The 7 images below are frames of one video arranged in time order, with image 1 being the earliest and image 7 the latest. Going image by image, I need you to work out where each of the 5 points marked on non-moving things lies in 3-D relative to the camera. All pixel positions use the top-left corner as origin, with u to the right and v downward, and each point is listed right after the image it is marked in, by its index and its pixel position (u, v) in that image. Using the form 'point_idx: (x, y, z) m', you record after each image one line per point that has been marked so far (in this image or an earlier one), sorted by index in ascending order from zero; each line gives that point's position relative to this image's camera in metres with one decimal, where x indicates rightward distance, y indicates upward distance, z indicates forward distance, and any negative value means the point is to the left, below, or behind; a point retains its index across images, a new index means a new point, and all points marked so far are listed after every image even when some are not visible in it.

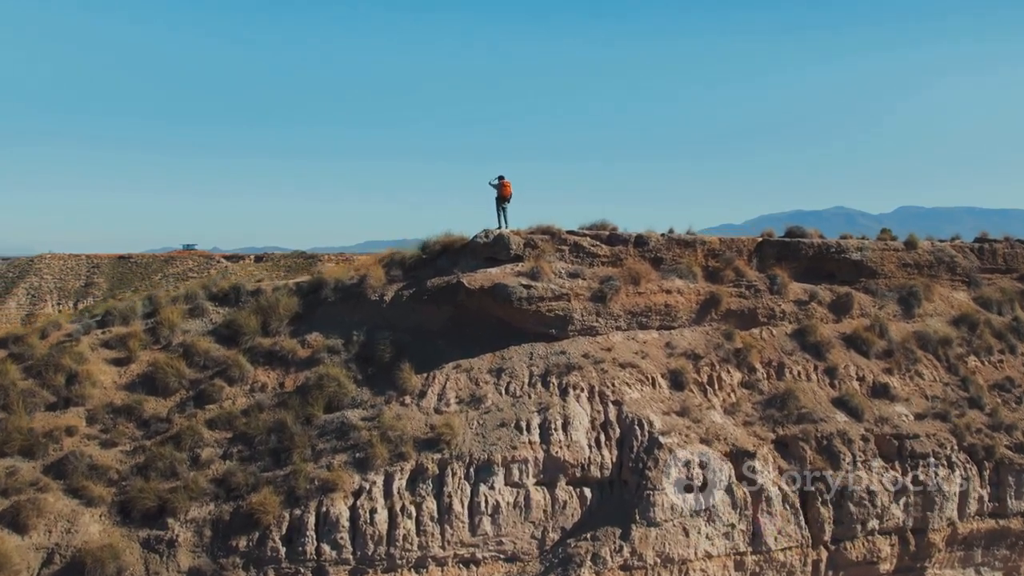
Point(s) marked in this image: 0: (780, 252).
0: (+5.3, +0.7, +14.2) m
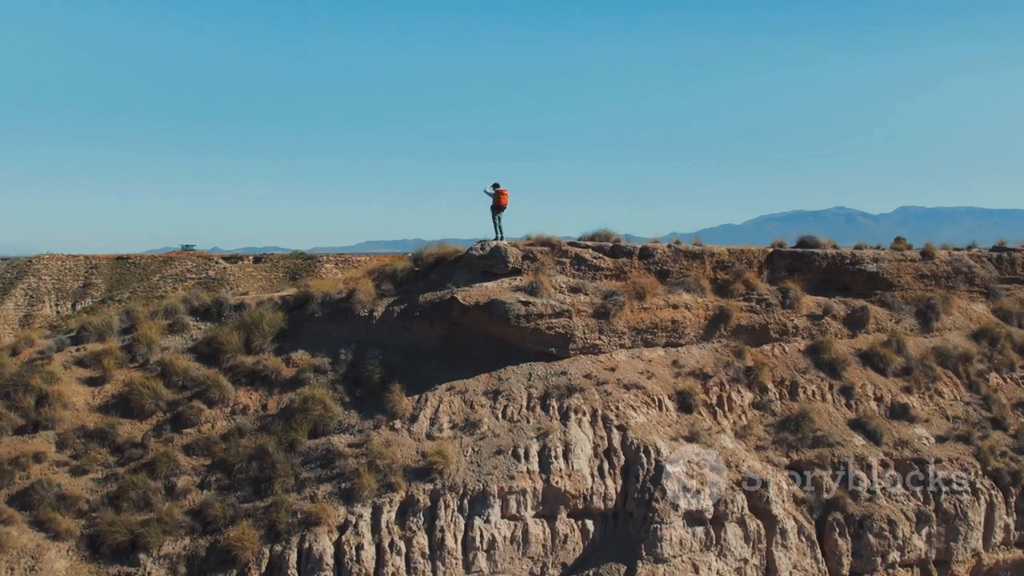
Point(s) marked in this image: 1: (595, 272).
0: (+5.3, +0.5, +13.5) m
1: (+1.4, +0.3, +11.8) m
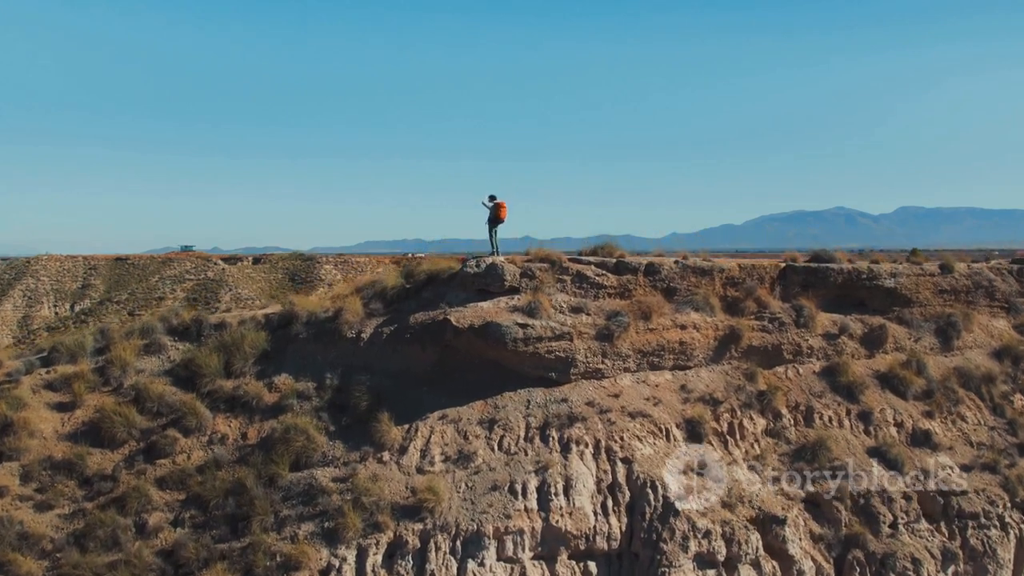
0: (+5.2, +0.2, +12.8) m
1: (+1.3, 0.0, +11.1) m
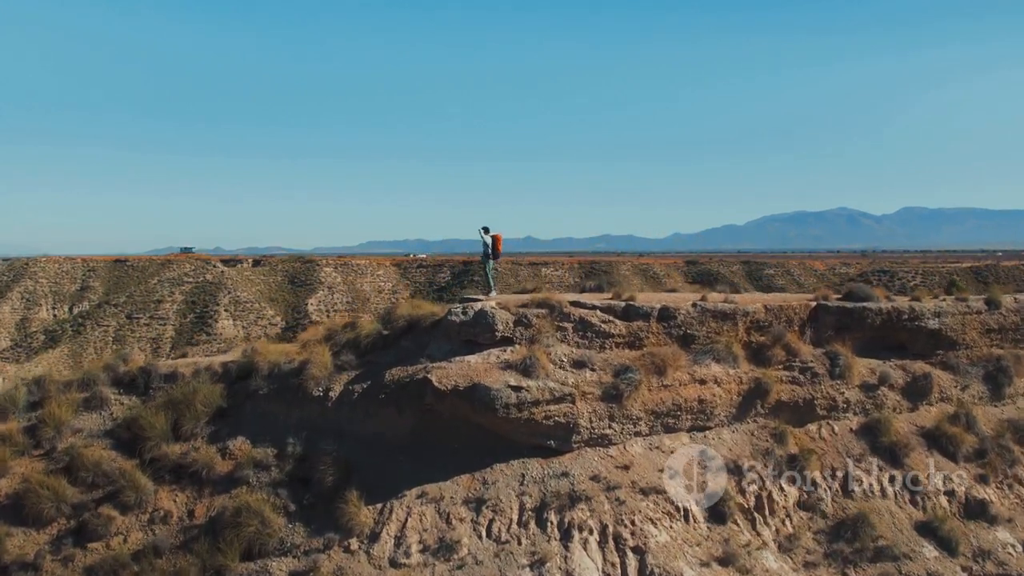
0: (+5.2, -0.5, +11.3) m
1: (+1.2, -0.7, +9.6) m
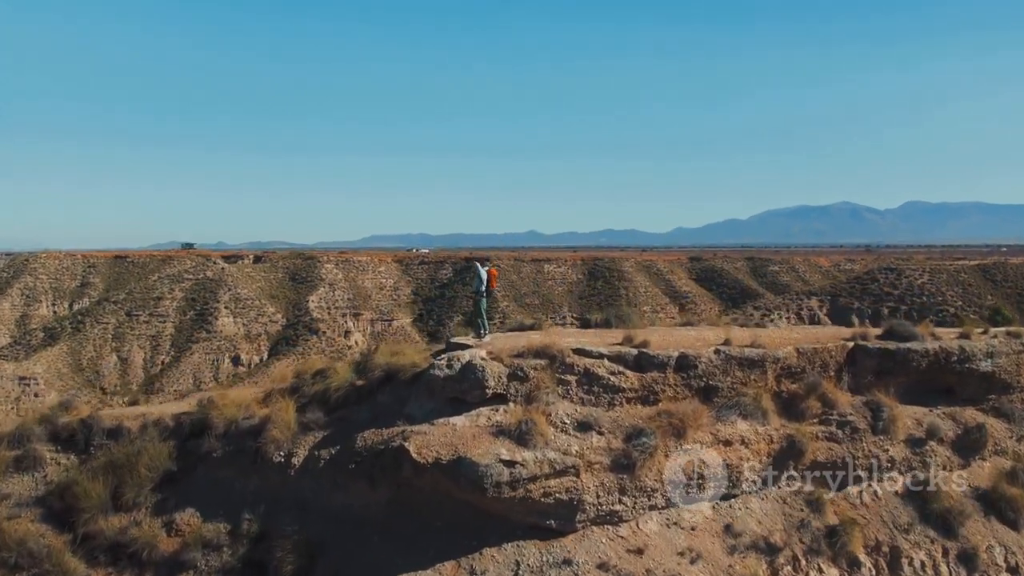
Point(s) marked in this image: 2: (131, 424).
0: (+5.1, -1.0, +9.9) m
1: (+1.2, -1.2, +8.3) m
2: (-4.8, -1.7, +9.0) m
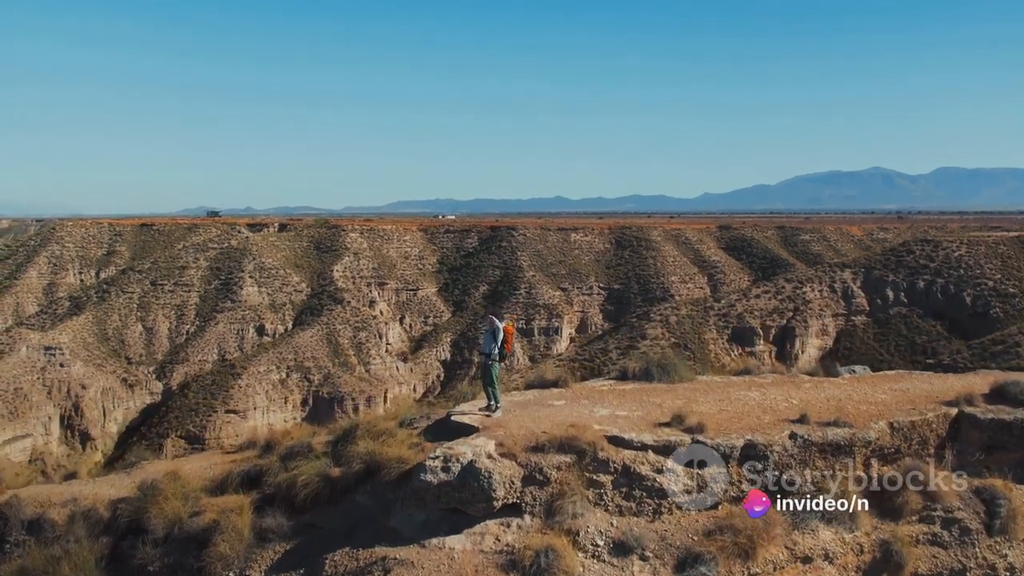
0: (+5.3, -1.7, +7.9) m
1: (+1.3, -1.9, +6.3) m
2: (-4.6, -2.3, +7.3) m
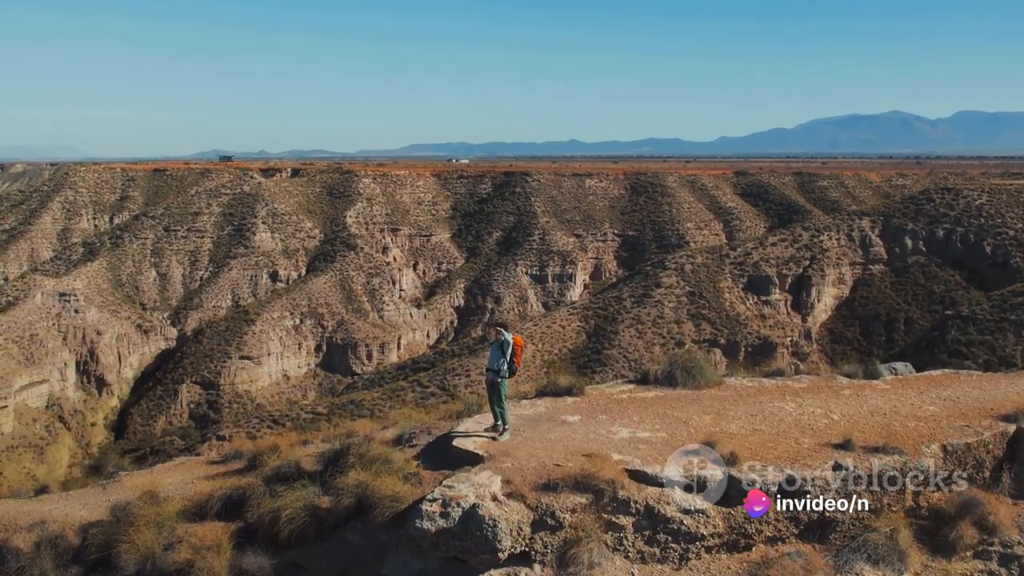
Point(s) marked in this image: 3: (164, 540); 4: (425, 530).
0: (+5.4, -1.7, +7.0) m
1: (+1.4, -2.0, +5.6) m
2: (-4.5, -2.3, +6.7) m
3: (-3.0, -2.2, +6.2) m
4: (-0.6, -1.8, +5.4) m
